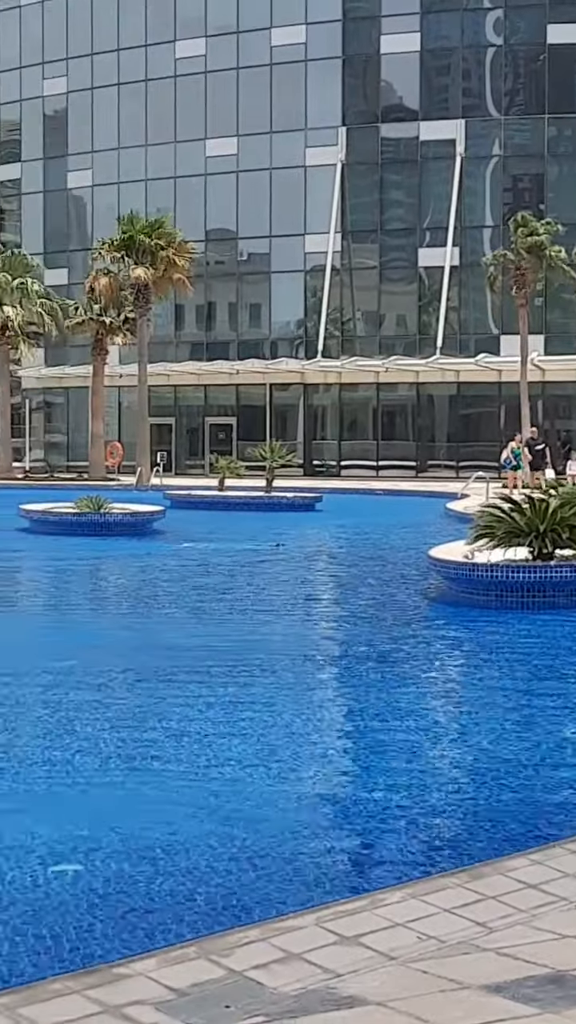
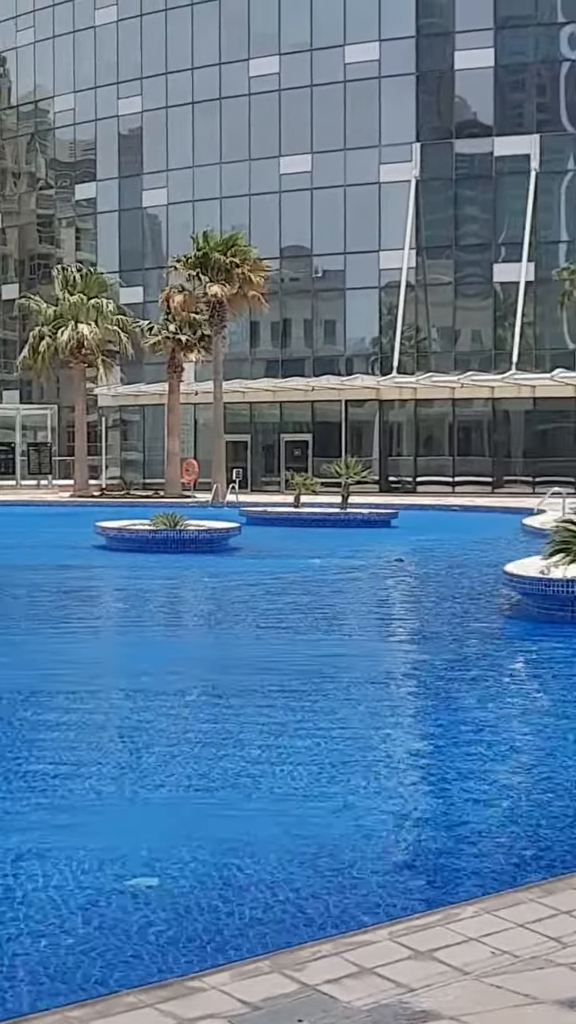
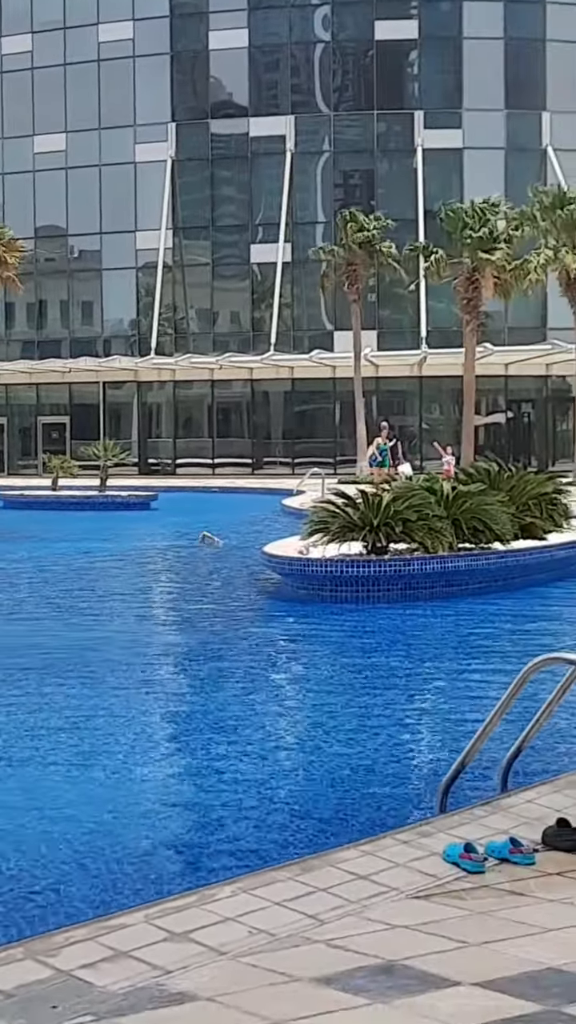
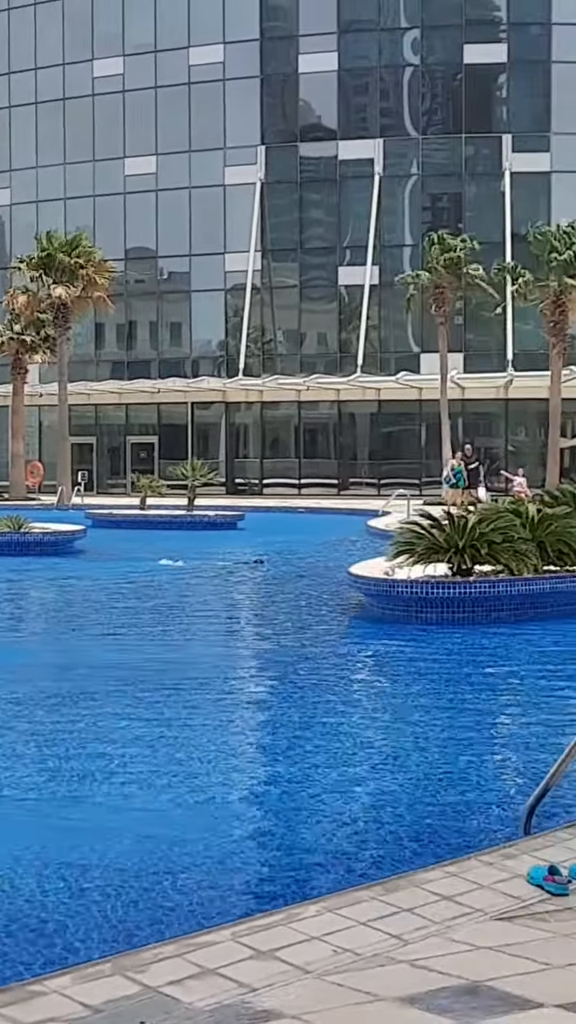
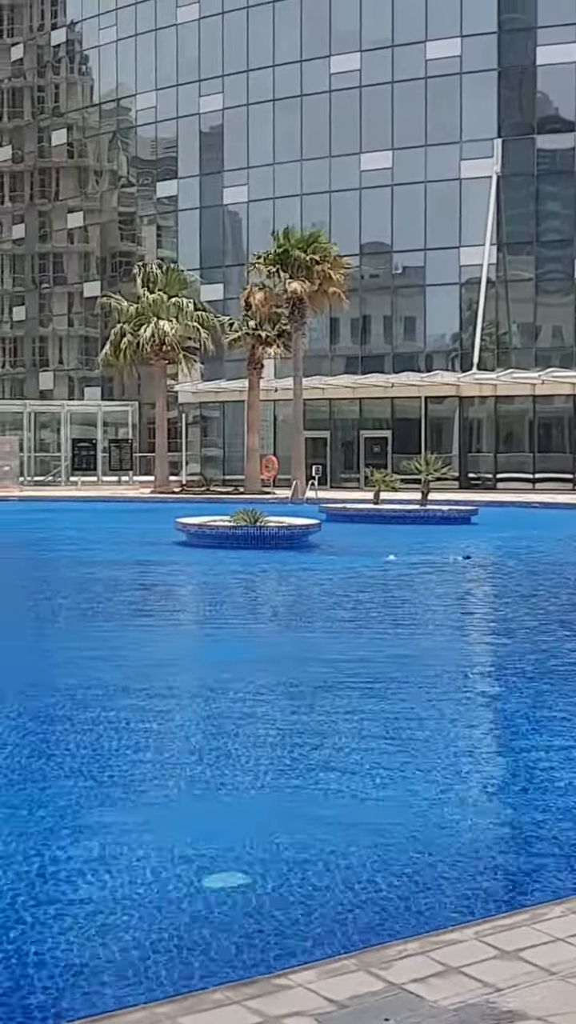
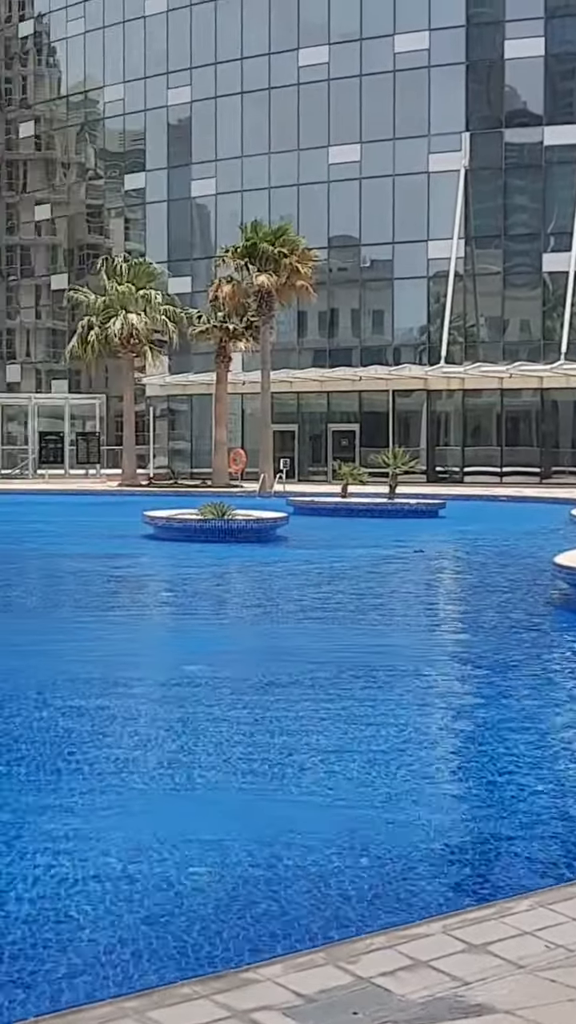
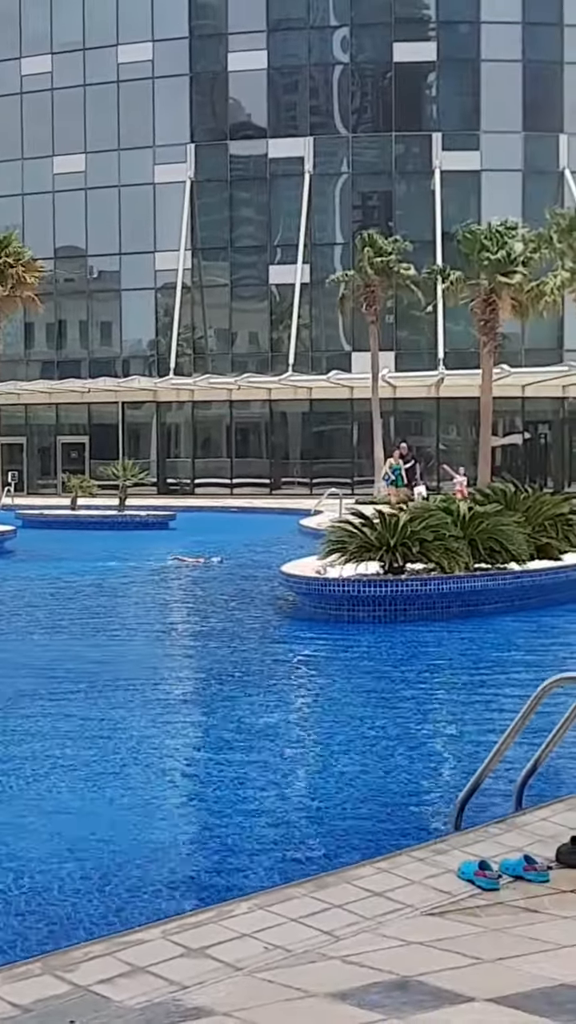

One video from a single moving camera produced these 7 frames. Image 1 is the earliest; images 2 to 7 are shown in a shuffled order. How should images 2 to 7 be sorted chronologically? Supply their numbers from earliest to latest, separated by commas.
6, 5, 2, 4, 7, 3
